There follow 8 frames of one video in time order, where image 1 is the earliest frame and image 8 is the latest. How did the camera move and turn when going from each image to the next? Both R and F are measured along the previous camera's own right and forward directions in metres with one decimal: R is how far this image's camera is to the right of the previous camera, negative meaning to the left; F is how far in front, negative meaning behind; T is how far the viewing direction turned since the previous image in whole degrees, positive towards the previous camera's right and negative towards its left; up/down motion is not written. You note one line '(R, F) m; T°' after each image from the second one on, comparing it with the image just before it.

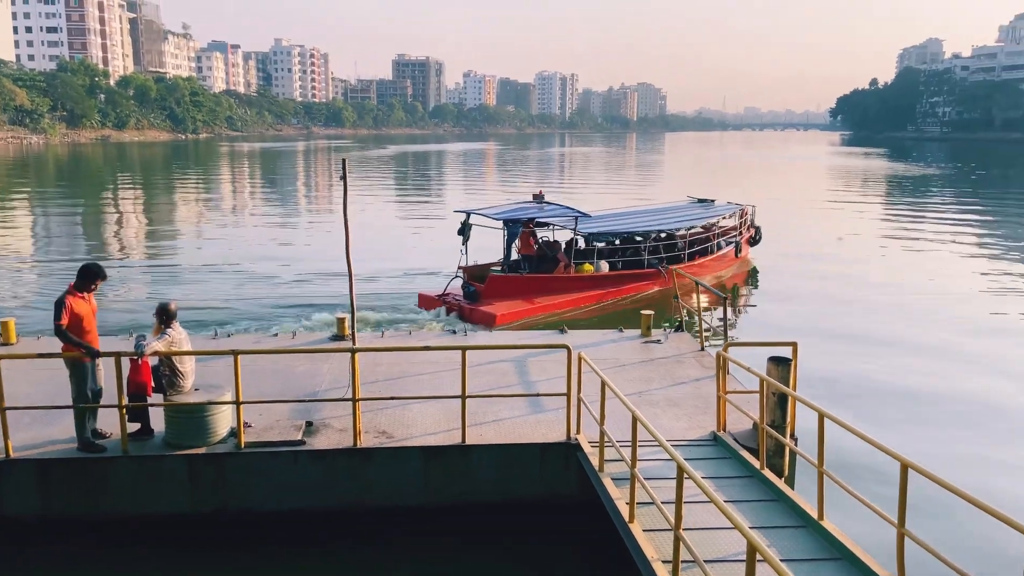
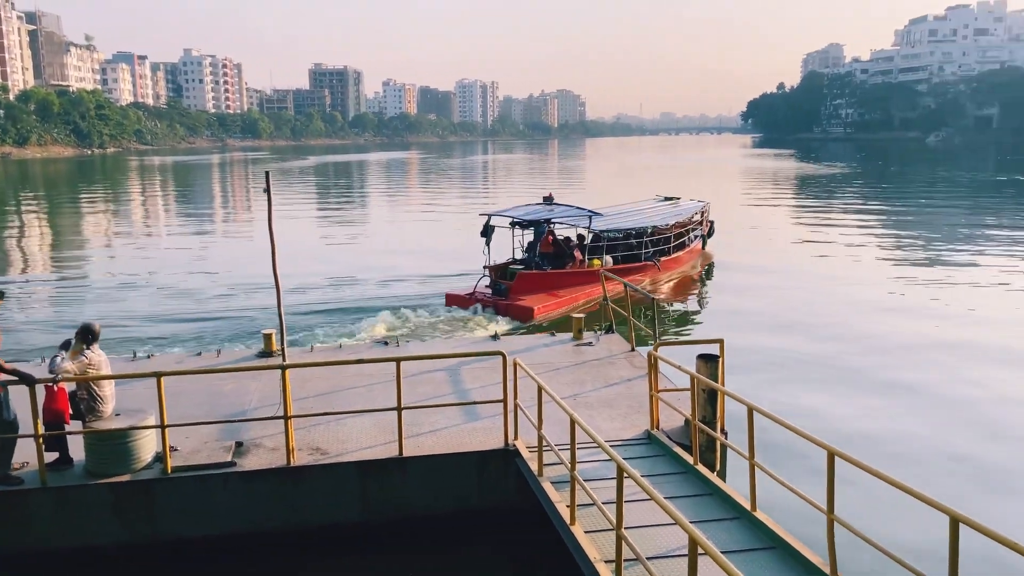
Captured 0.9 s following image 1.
(0.0, 0.0) m; +5°
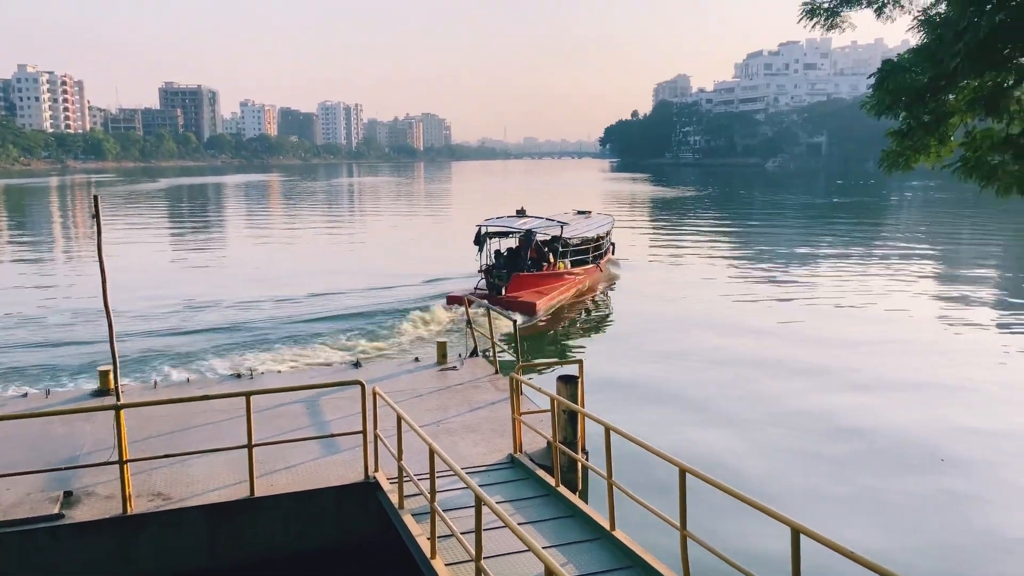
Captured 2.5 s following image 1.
(+0.1, +0.1) m; +9°
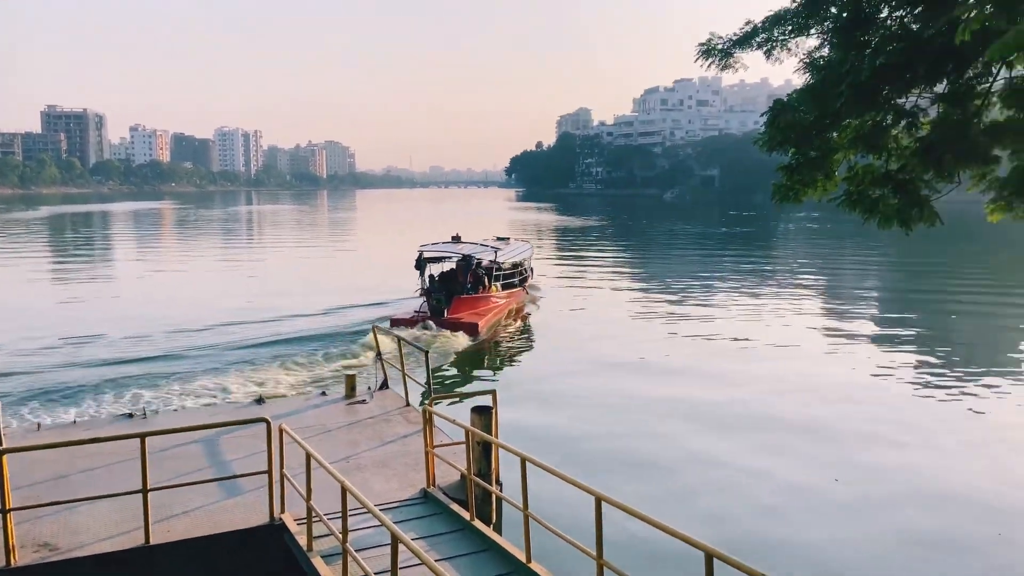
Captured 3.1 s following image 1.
(-0.1, 0.0) m; +7°
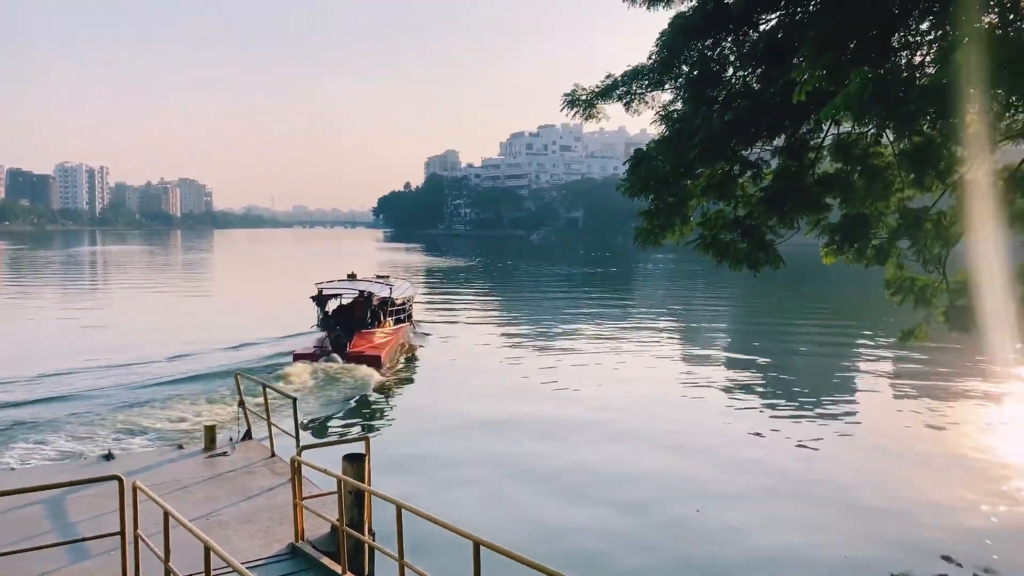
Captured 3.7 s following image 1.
(-0.1, 0.0) m; +10°
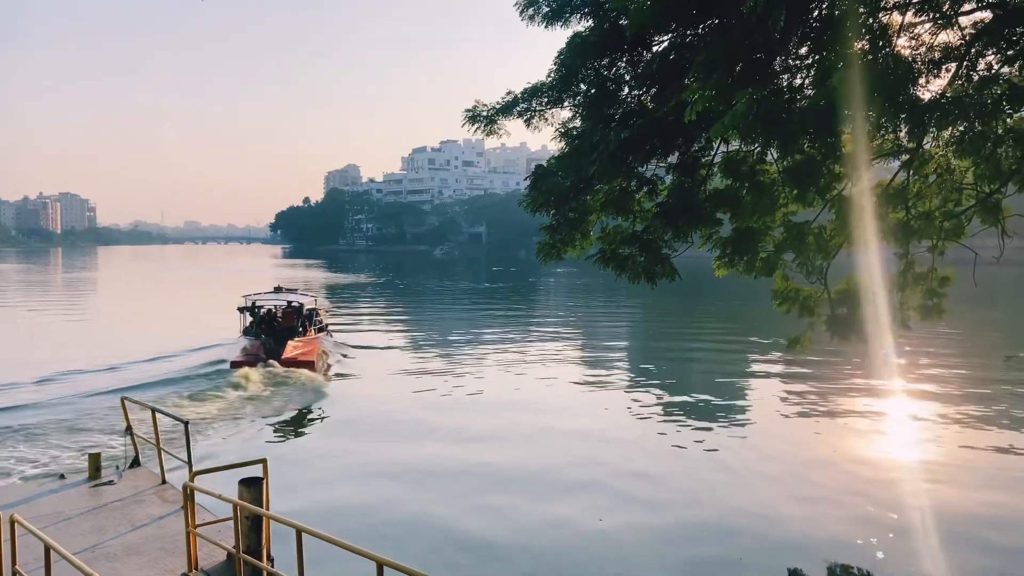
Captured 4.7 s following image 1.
(0.0, 0.0) m; +7°
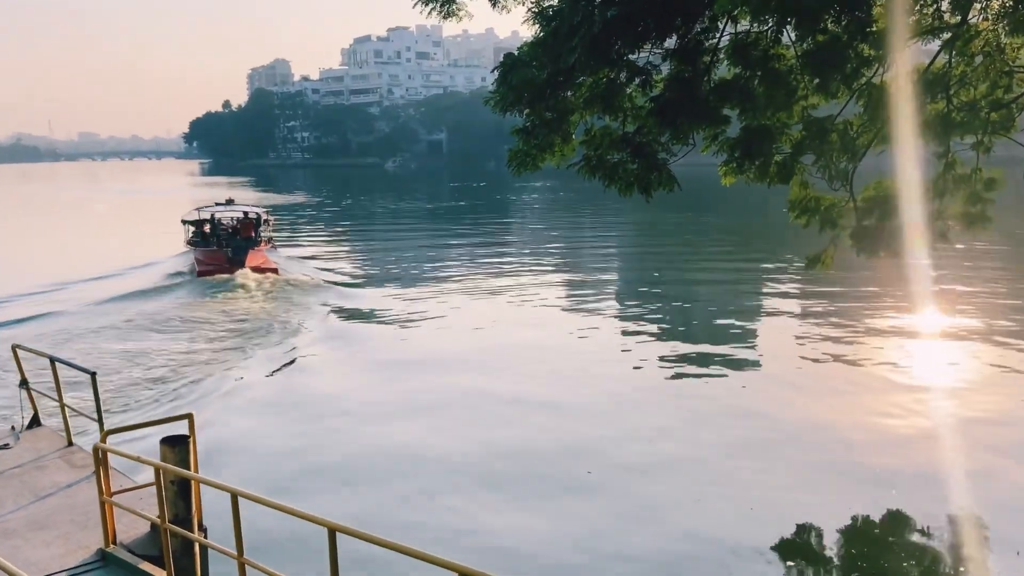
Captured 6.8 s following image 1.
(-0.2, +1.9) m; +3°
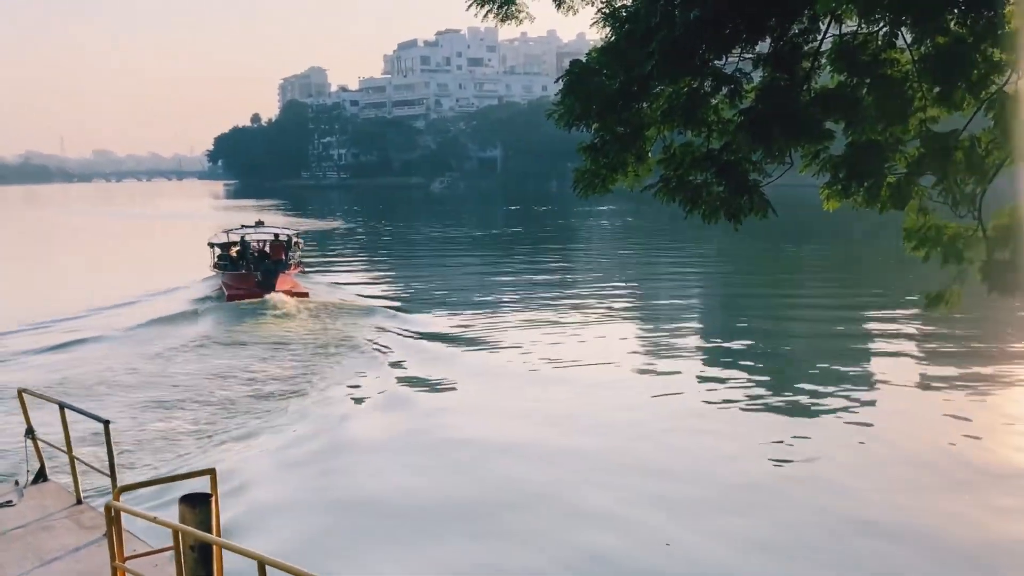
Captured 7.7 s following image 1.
(-0.5, +1.3) m; -2°
